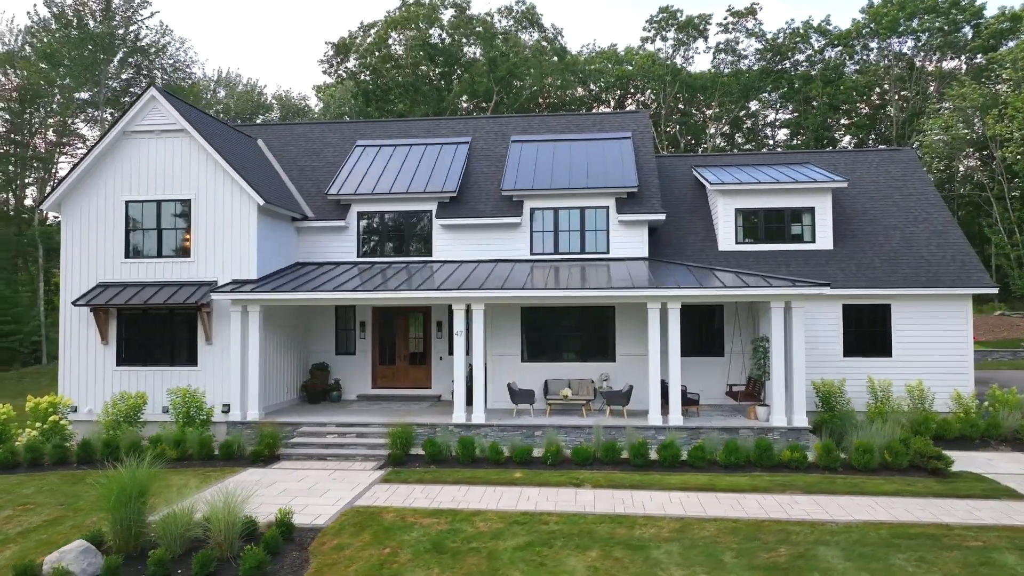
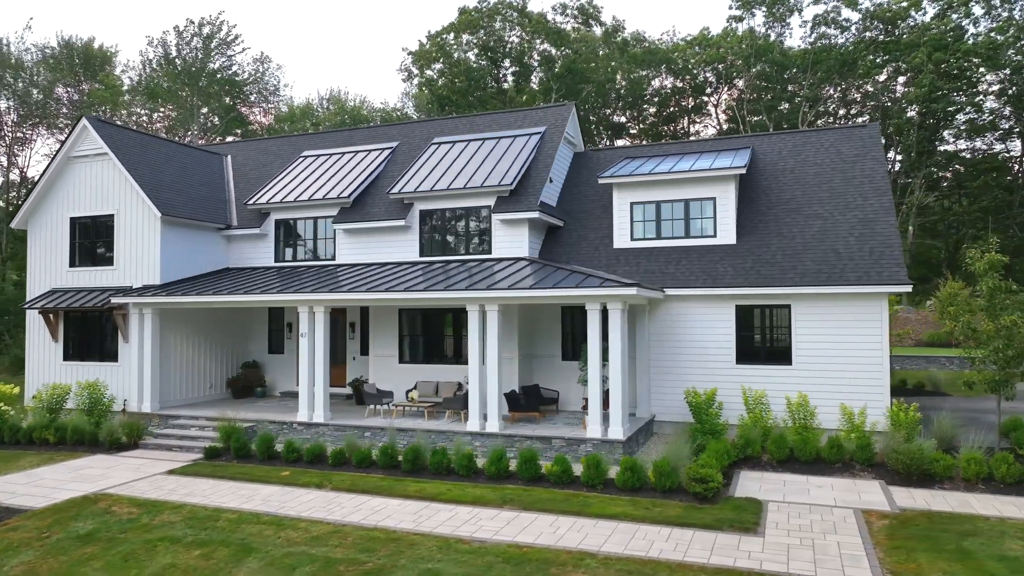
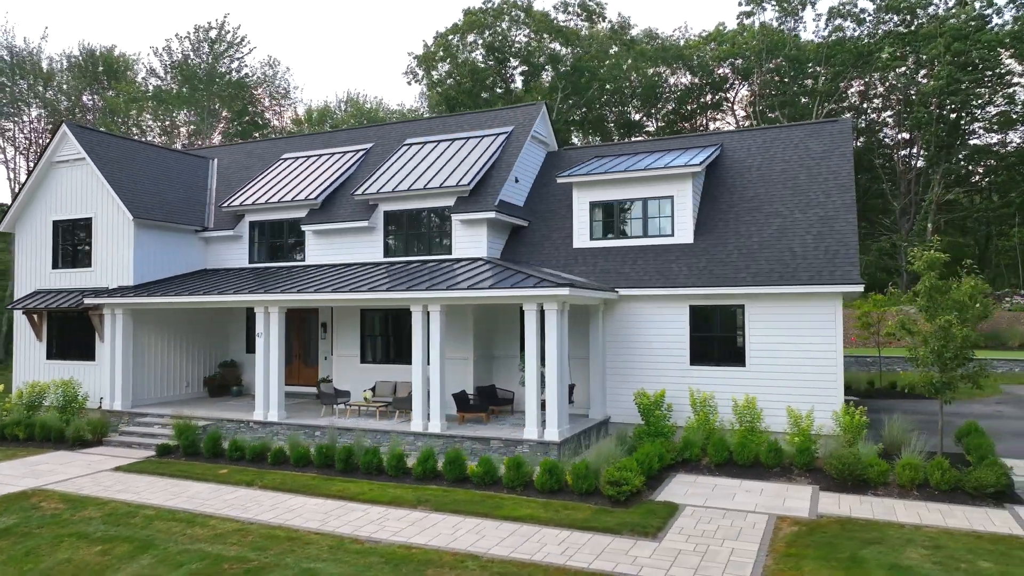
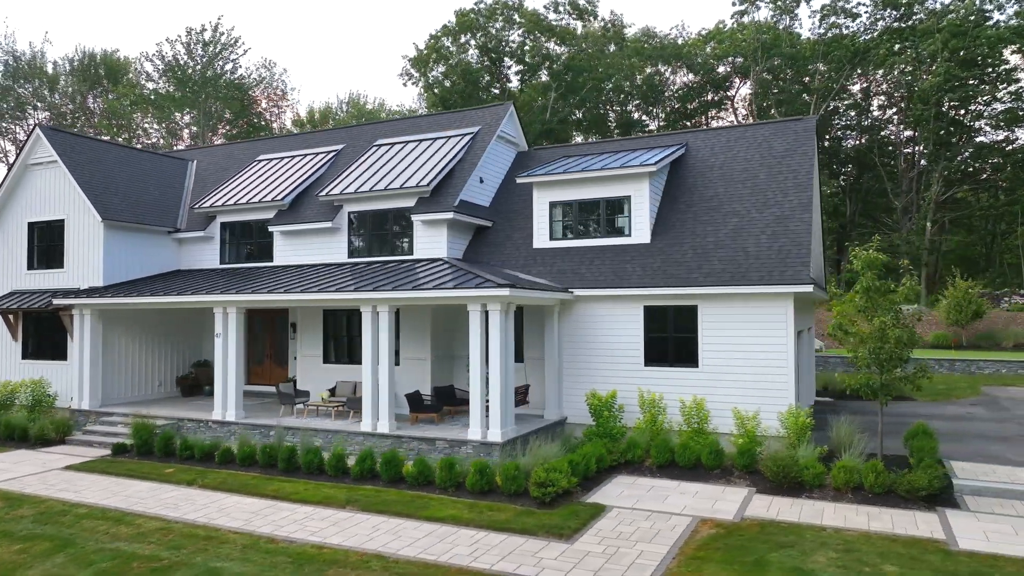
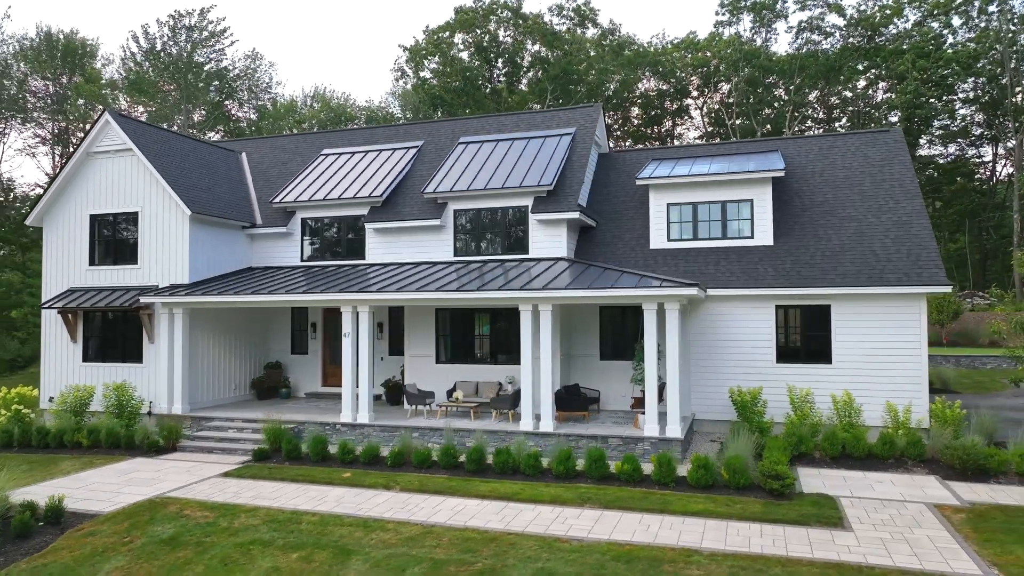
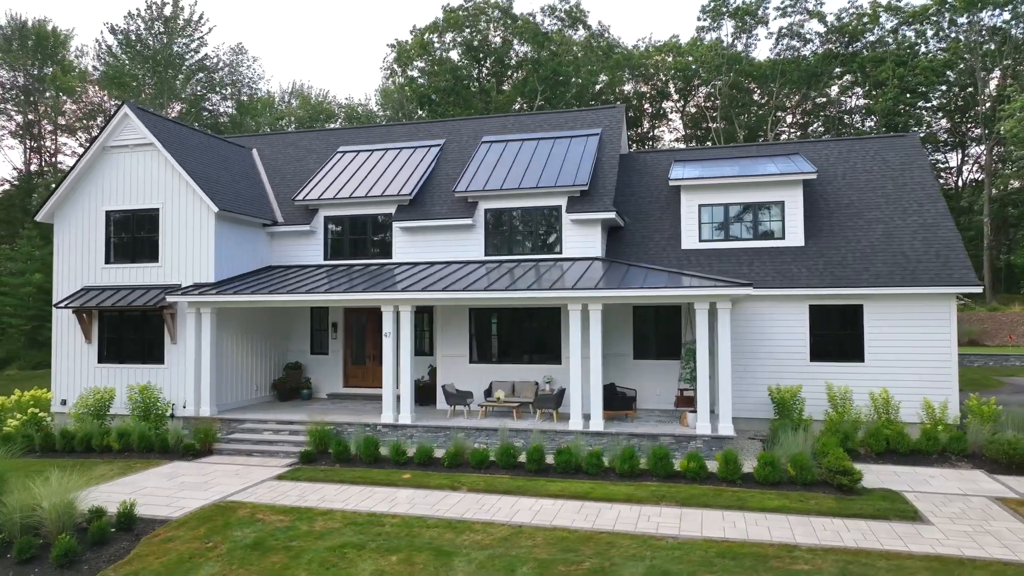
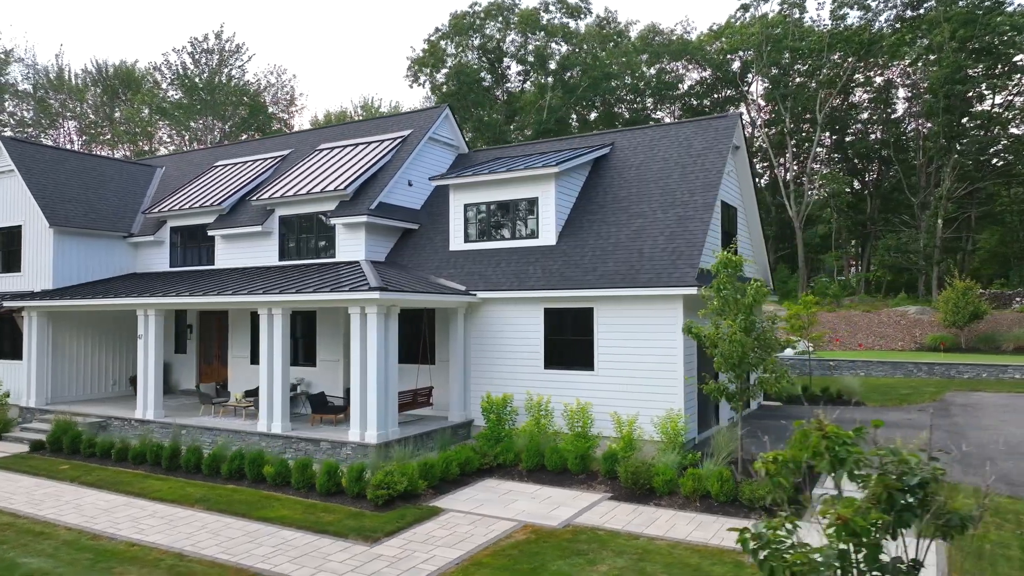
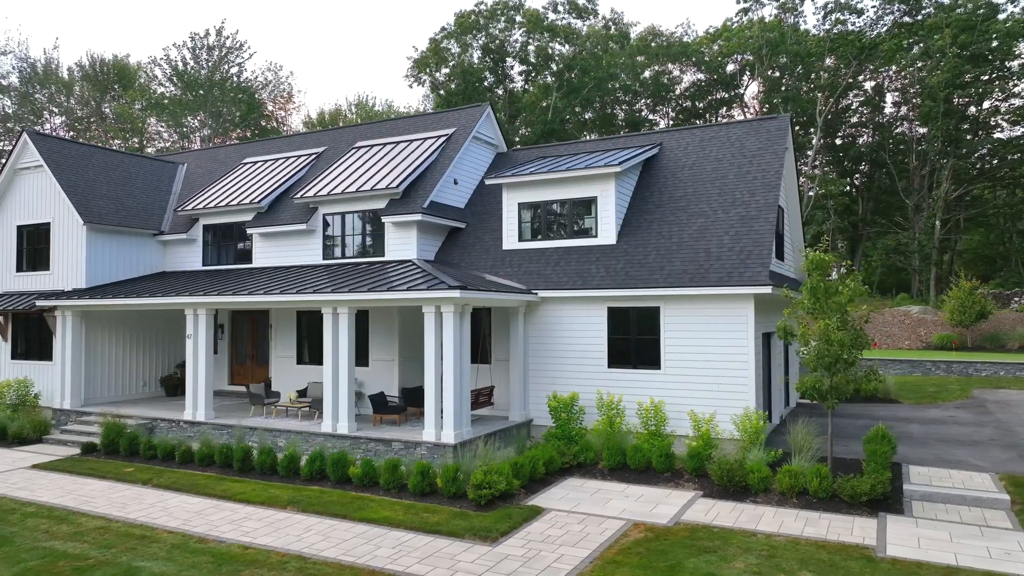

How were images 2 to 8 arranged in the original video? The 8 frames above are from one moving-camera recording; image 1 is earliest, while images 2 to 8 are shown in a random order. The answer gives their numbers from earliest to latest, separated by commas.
6, 5, 2, 3, 4, 8, 7
